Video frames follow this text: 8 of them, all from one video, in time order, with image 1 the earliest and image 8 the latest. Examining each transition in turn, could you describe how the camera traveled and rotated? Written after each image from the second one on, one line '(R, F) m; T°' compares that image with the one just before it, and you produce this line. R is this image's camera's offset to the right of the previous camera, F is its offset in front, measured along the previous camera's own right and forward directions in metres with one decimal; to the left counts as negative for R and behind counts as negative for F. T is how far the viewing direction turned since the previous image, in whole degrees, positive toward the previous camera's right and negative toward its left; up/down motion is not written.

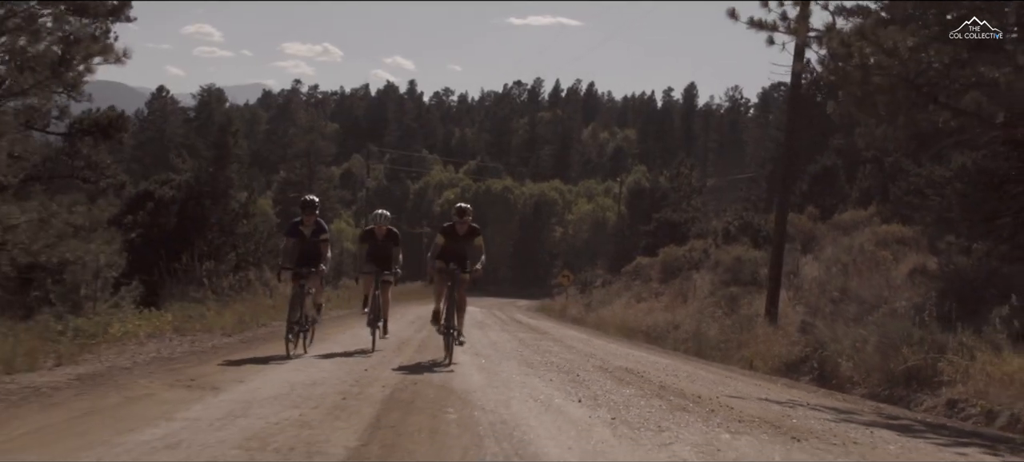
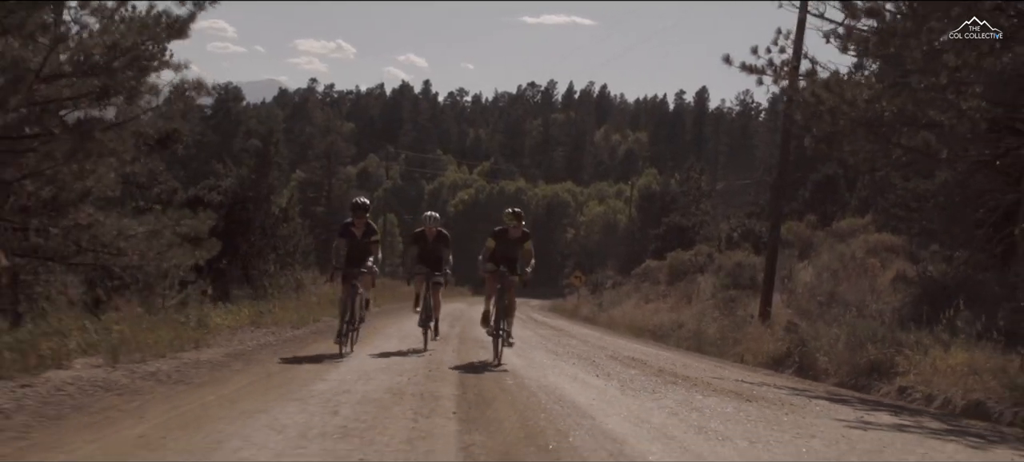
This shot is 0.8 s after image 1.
(-0.2, -2.3) m; -1°
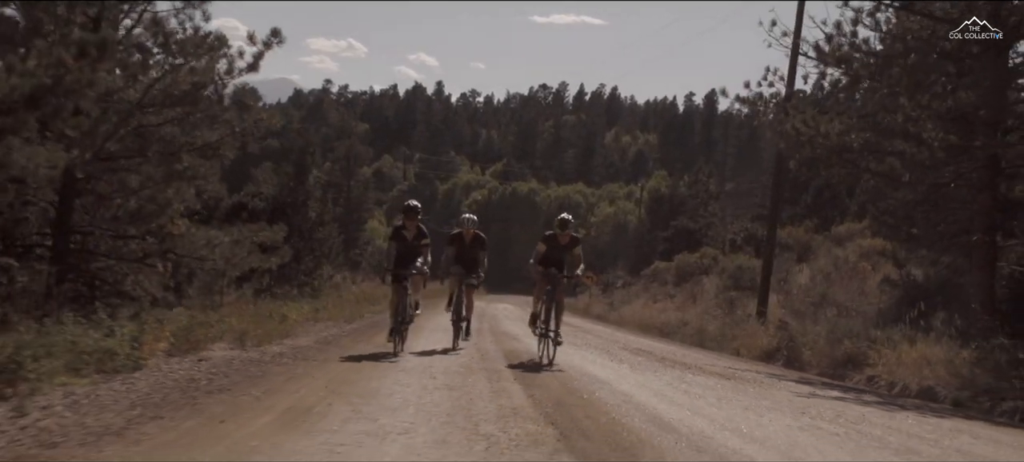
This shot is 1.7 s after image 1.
(-0.2, -2.3) m; -1°
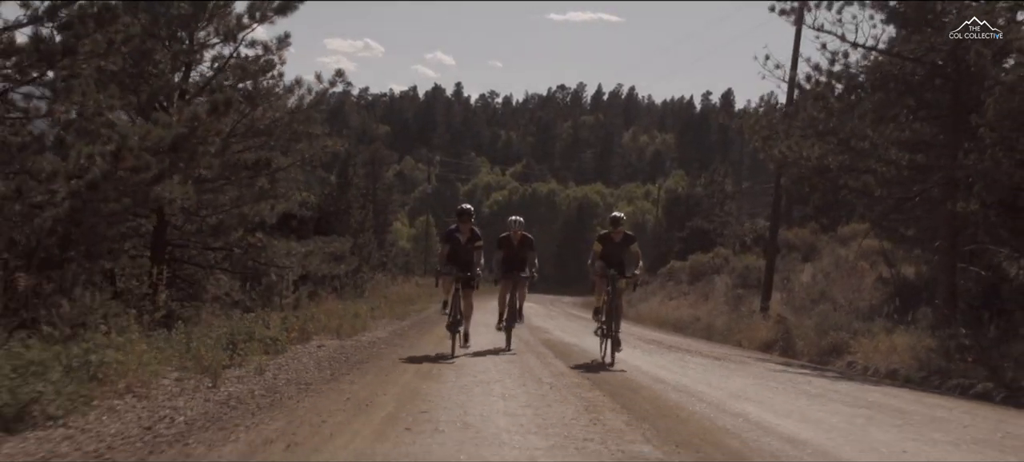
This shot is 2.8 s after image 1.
(-0.2, -2.8) m; -1°
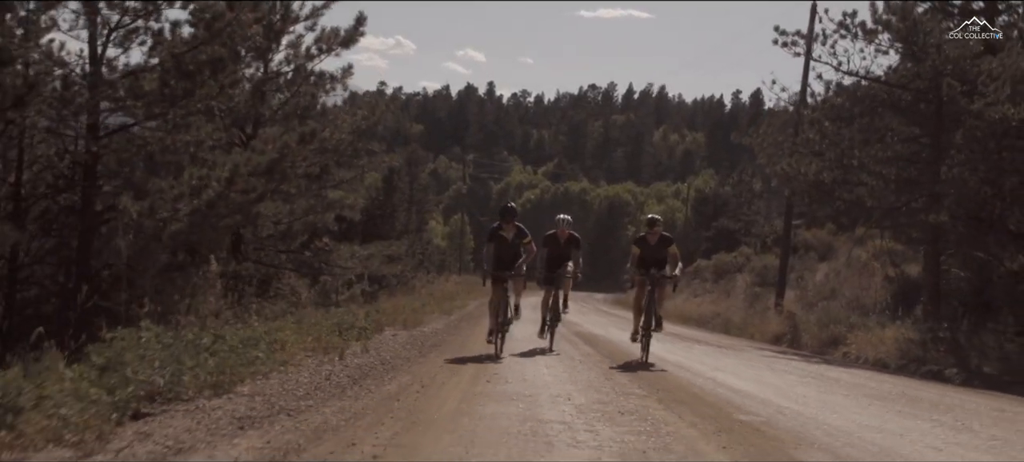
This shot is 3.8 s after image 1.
(-0.1, -2.6) m; -2°
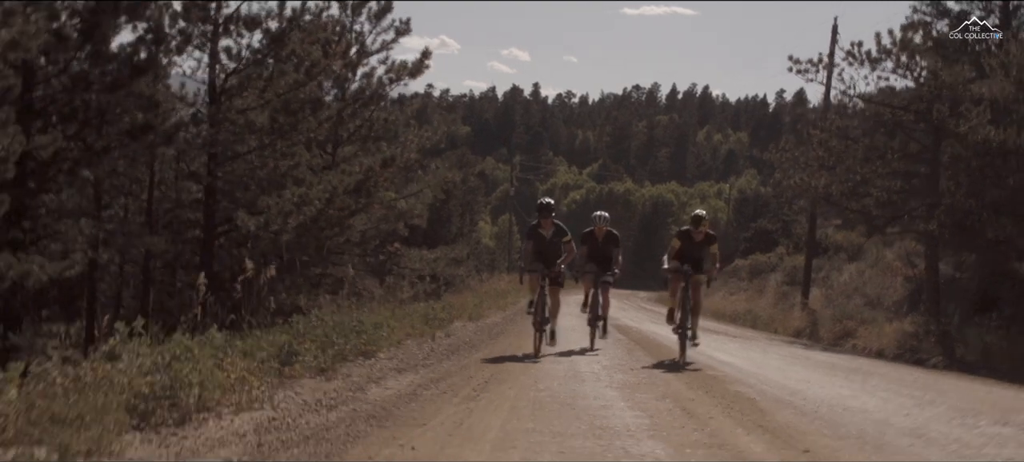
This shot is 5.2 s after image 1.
(0.0, -2.9) m; -2°
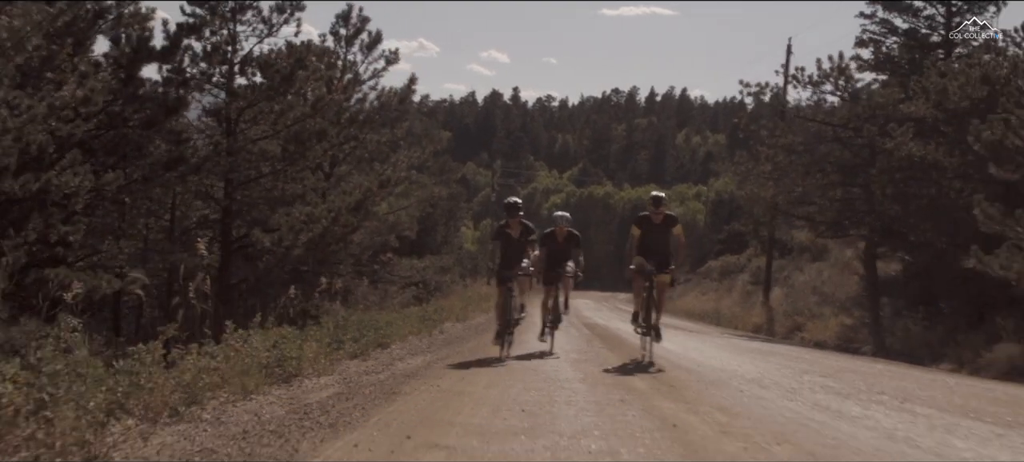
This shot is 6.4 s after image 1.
(0.0, -2.6) m; +1°
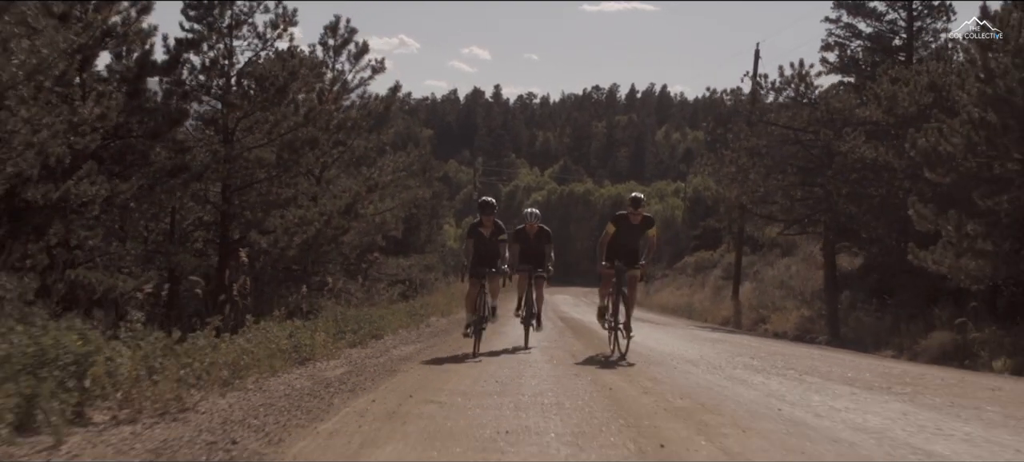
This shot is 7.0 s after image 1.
(0.0, -1.4) m; +1°
